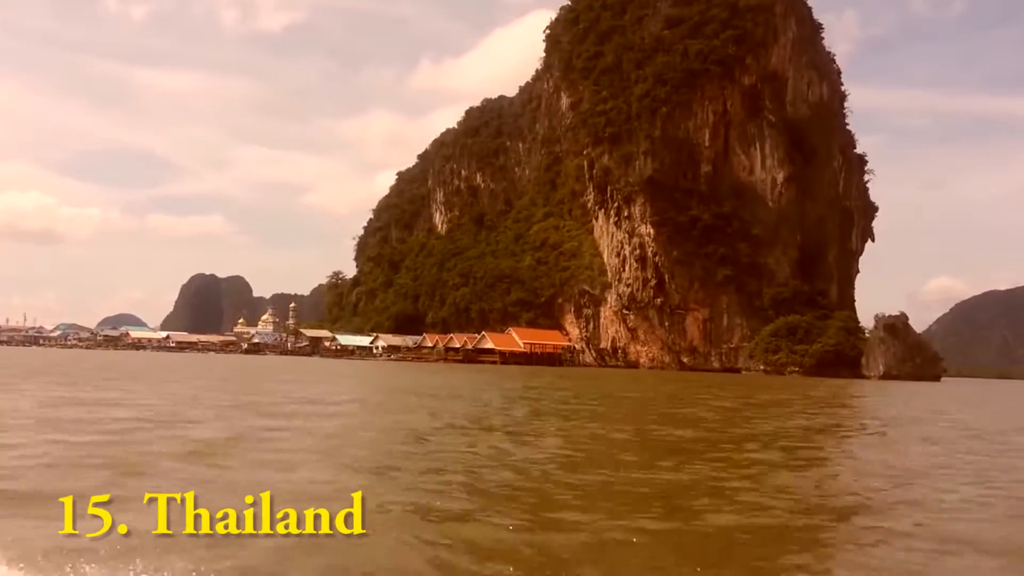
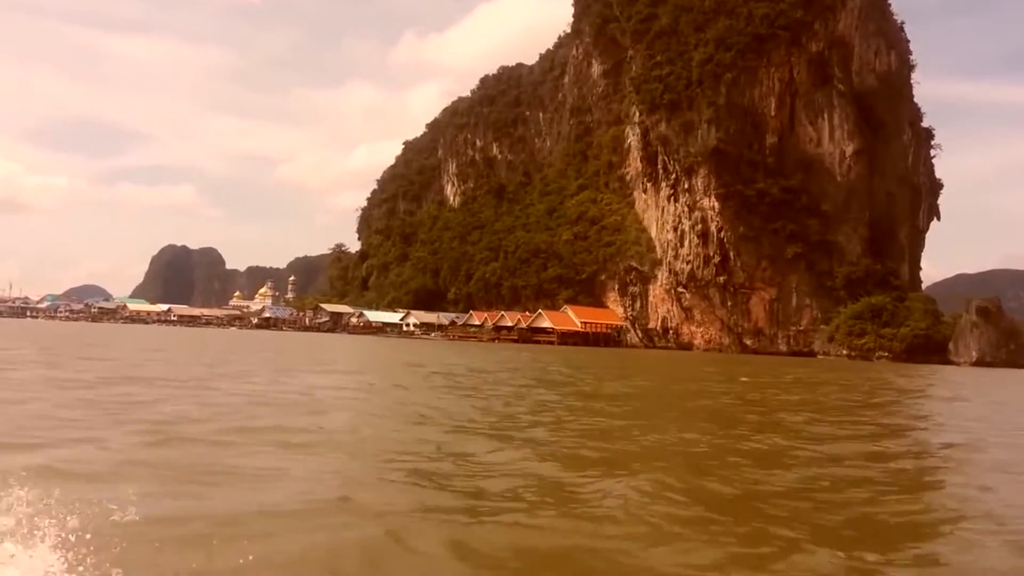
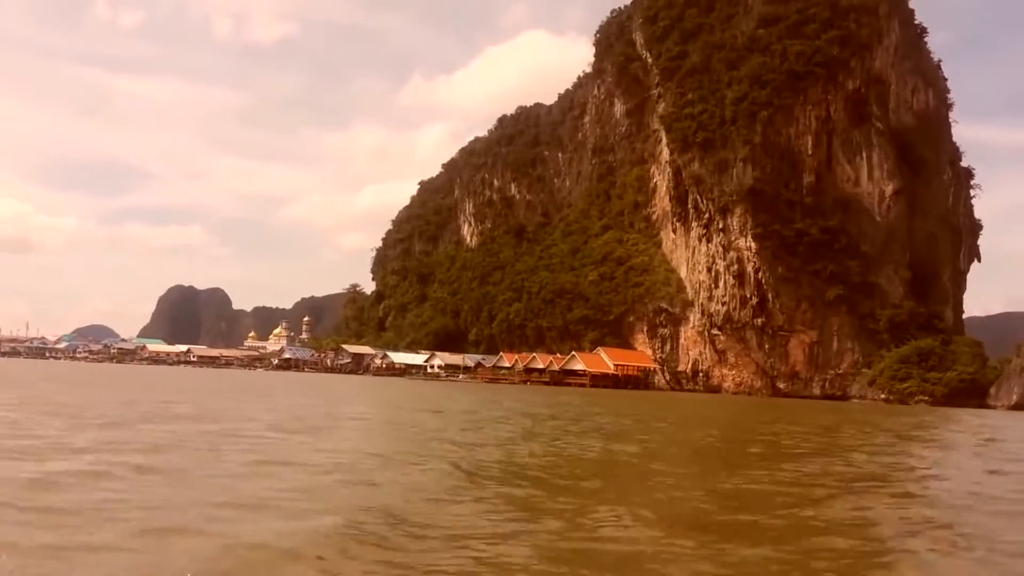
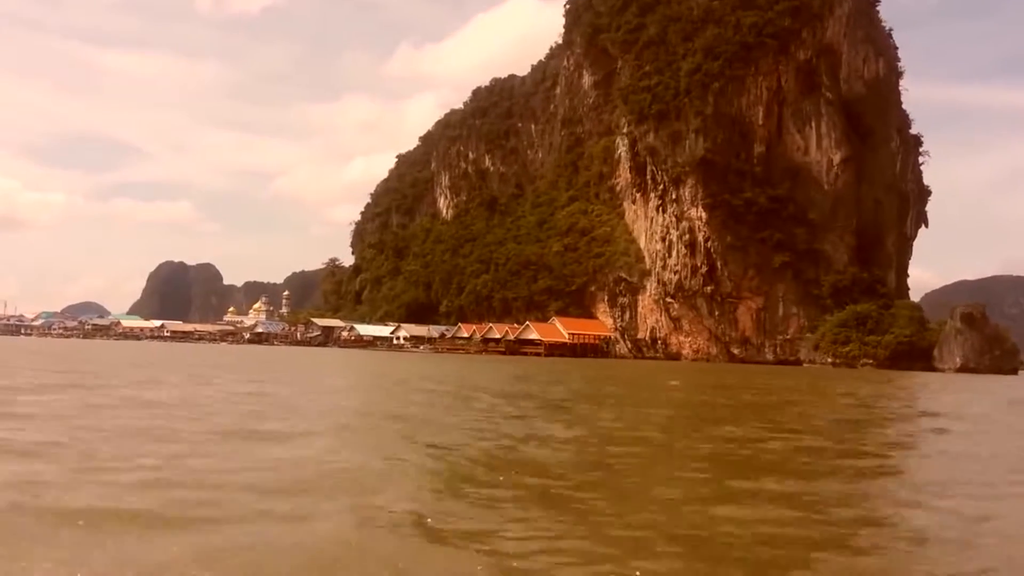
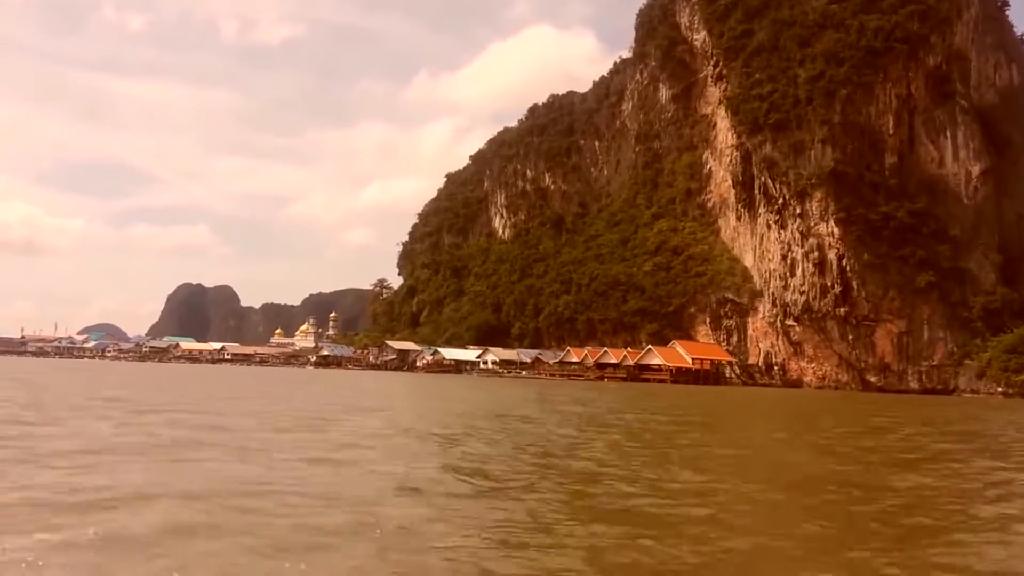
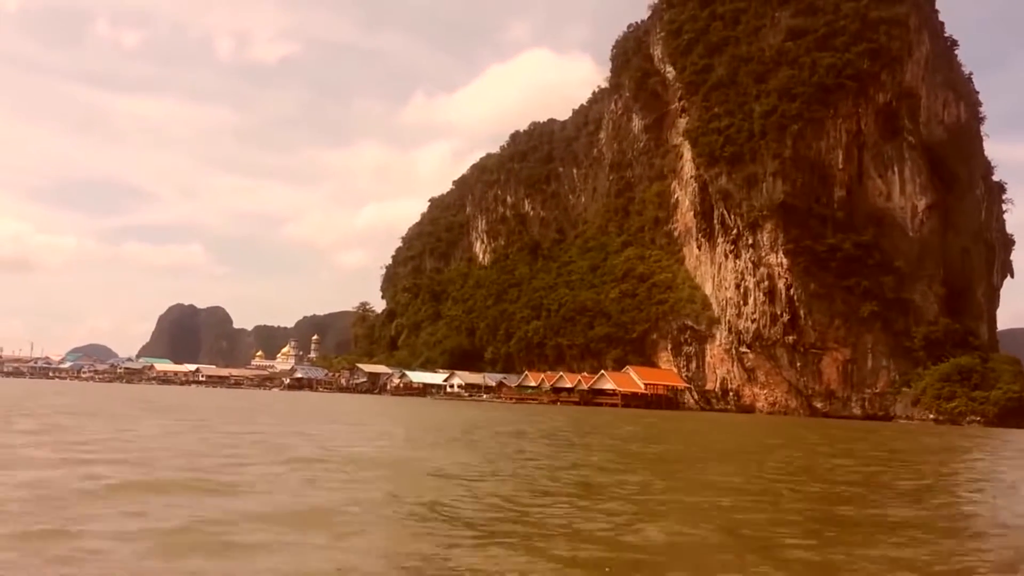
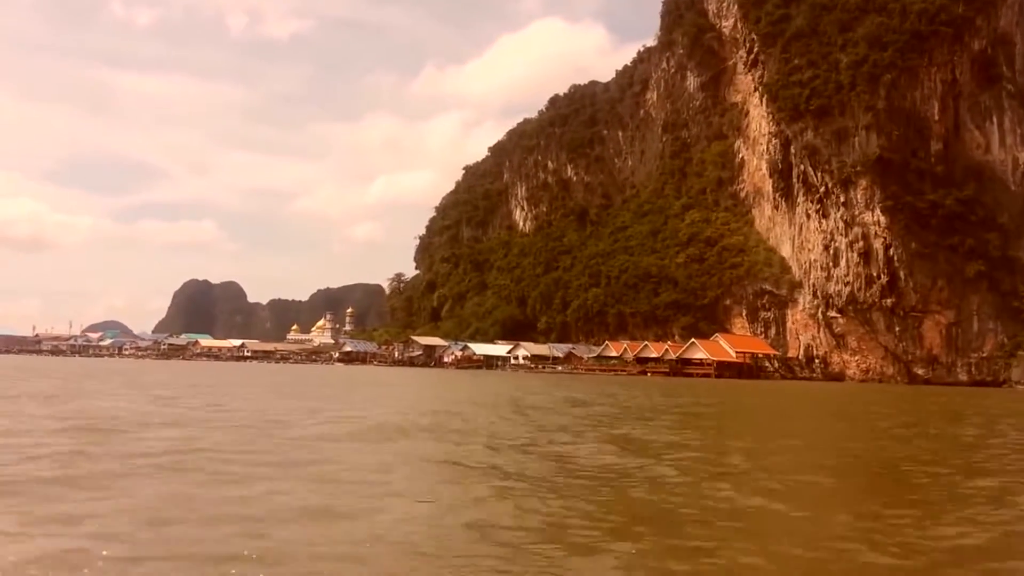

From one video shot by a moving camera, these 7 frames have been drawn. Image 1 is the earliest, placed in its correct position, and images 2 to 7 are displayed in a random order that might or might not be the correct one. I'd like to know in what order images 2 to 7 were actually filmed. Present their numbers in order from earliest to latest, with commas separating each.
4, 2, 3, 6, 5, 7
